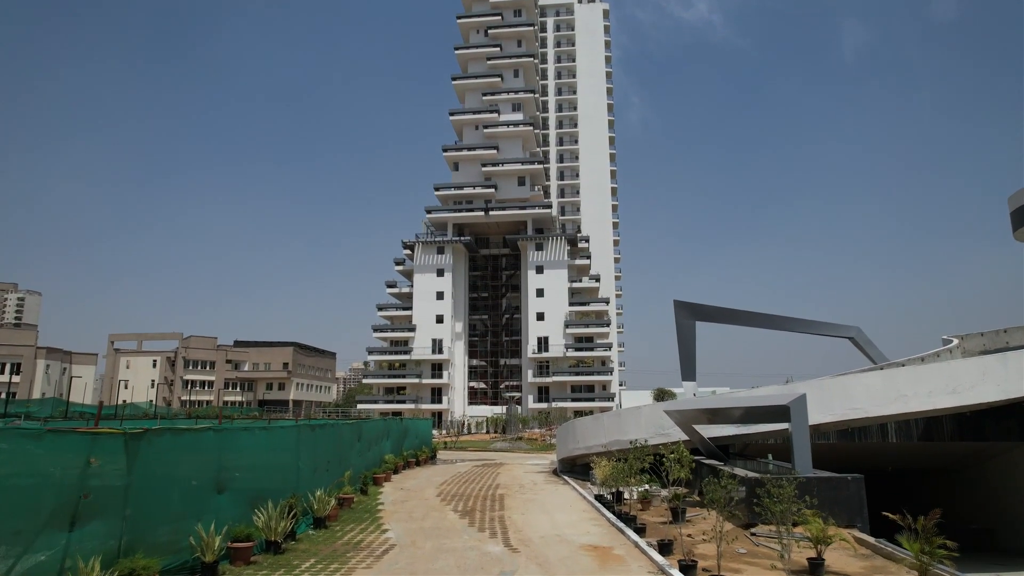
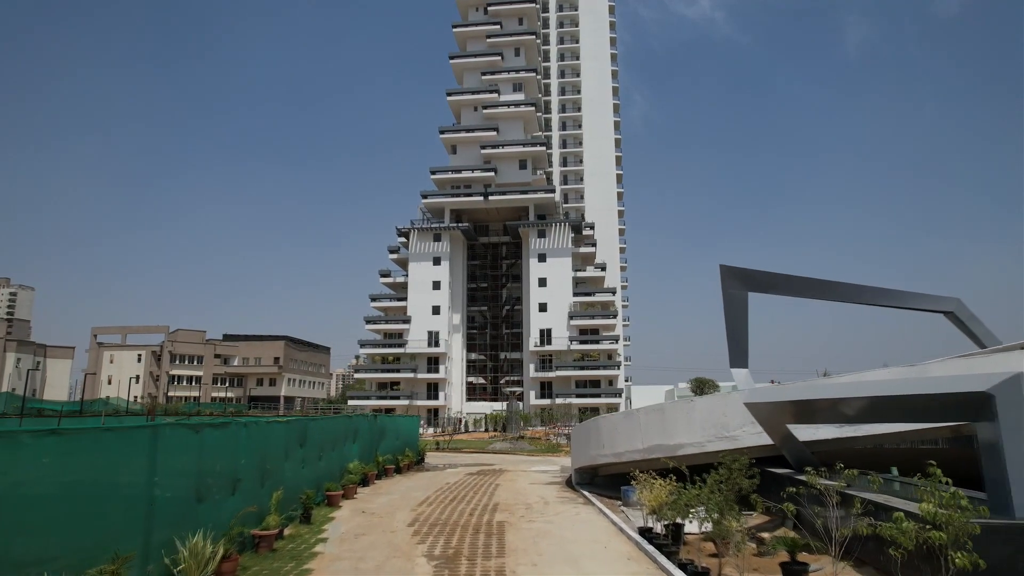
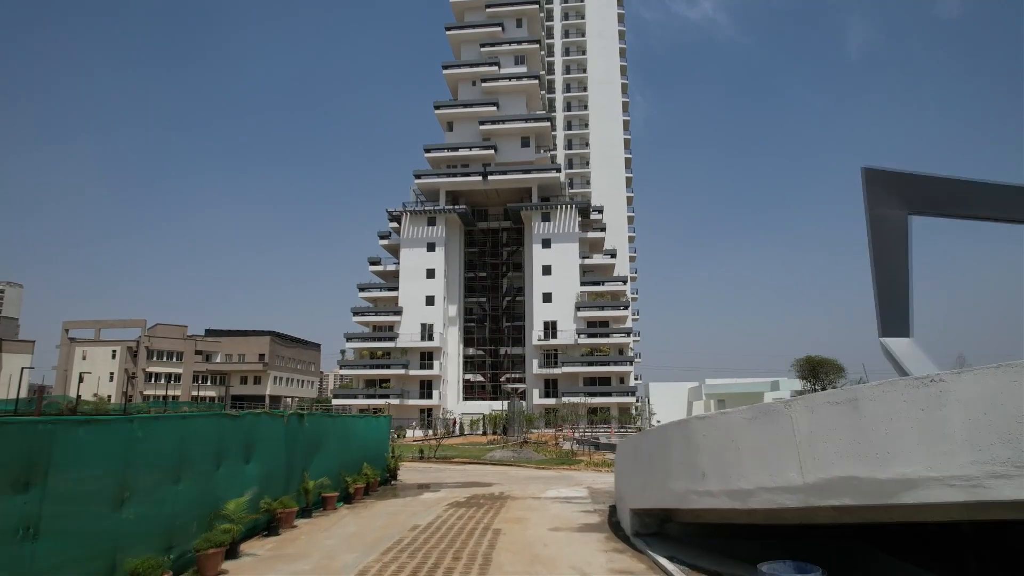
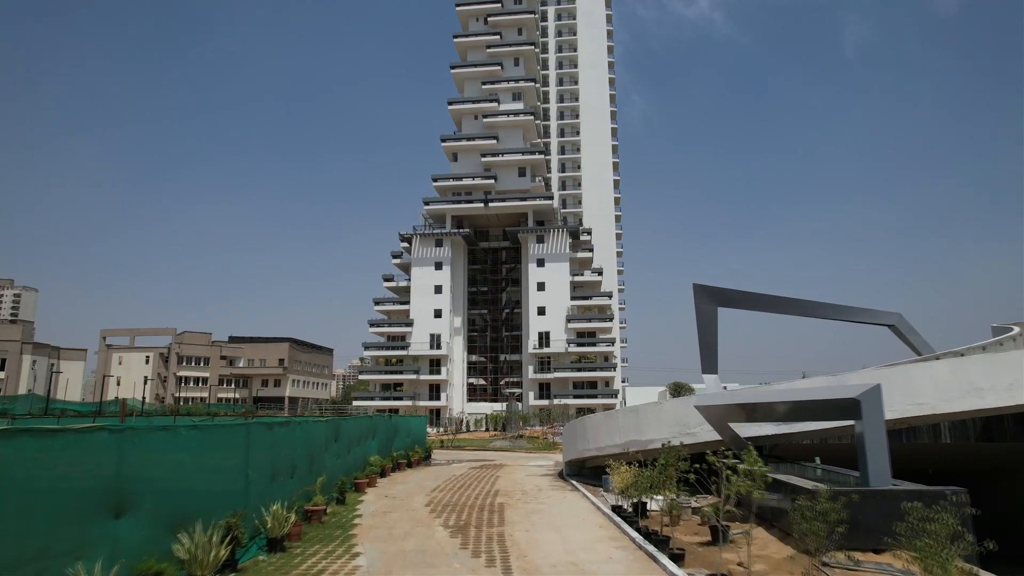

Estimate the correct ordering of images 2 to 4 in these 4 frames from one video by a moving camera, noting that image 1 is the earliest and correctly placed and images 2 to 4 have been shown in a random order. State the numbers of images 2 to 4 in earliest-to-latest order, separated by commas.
4, 2, 3
